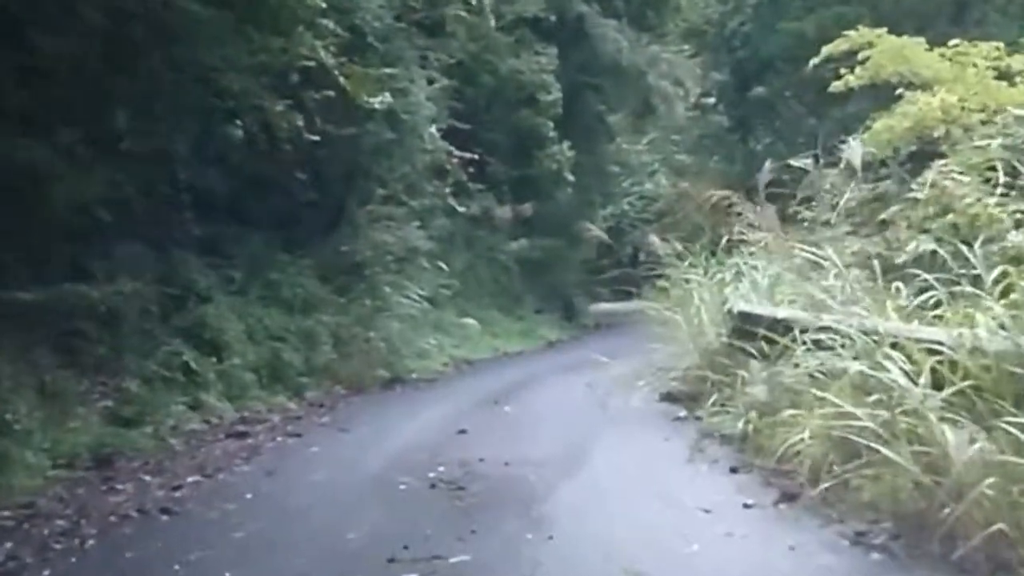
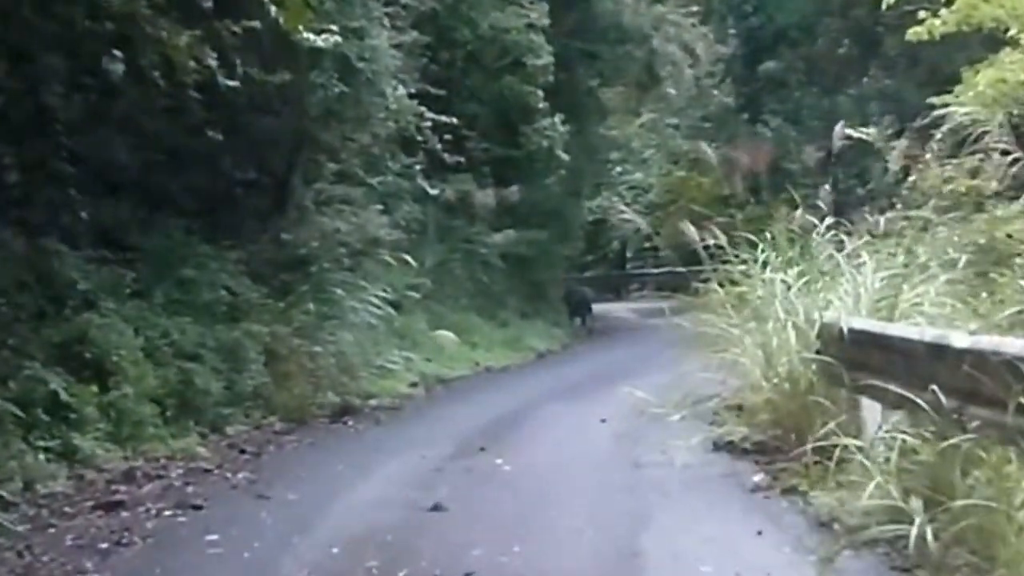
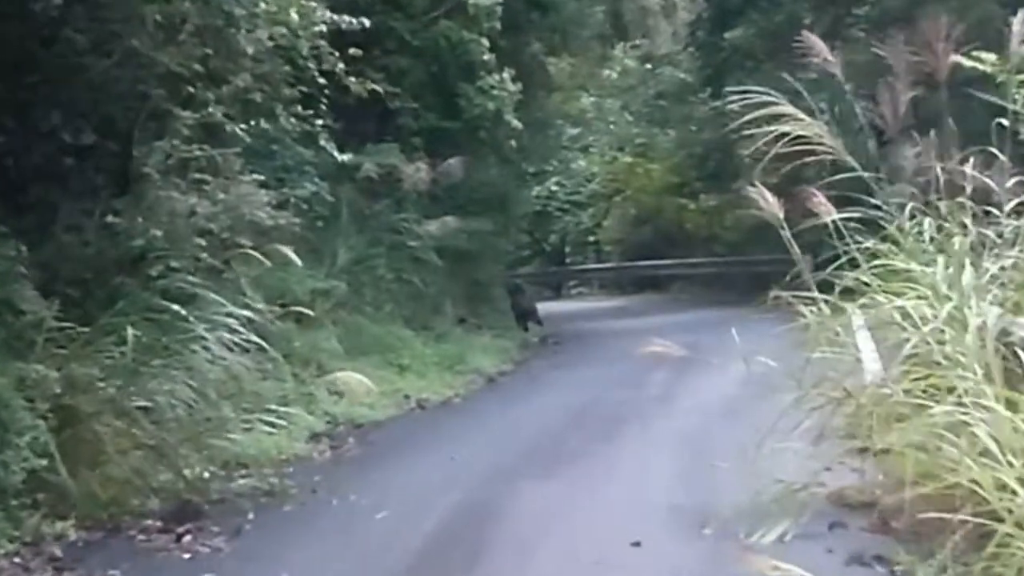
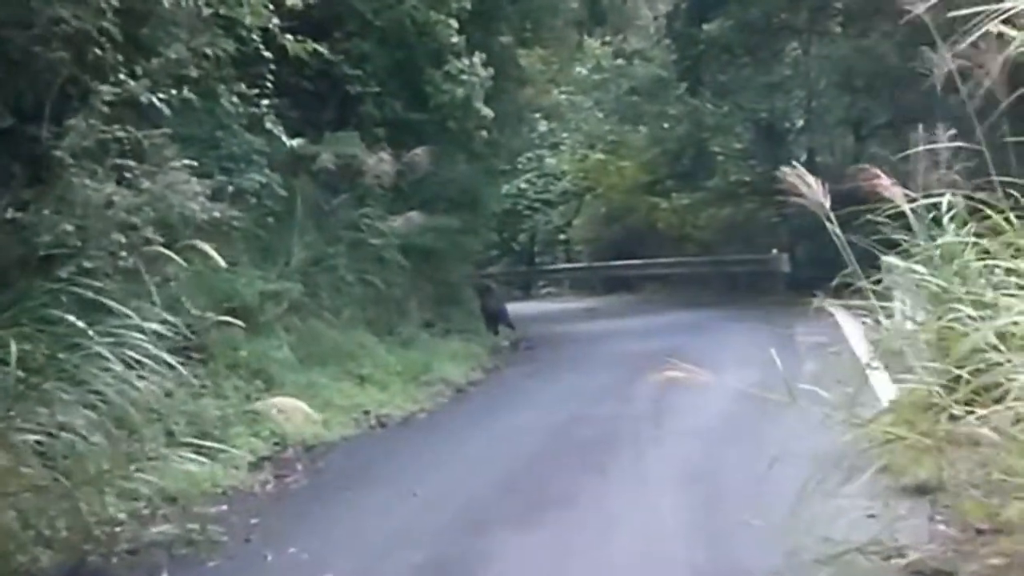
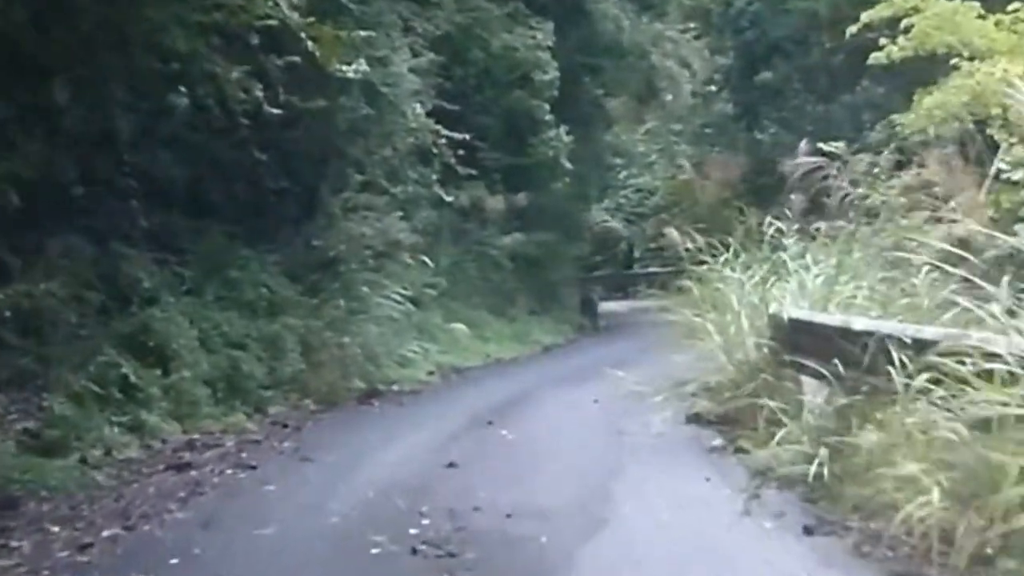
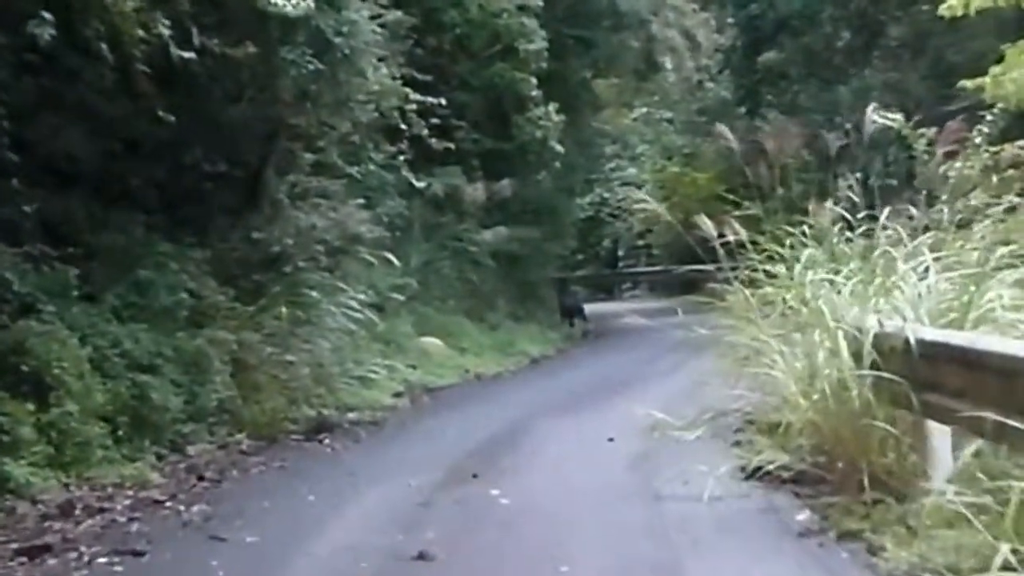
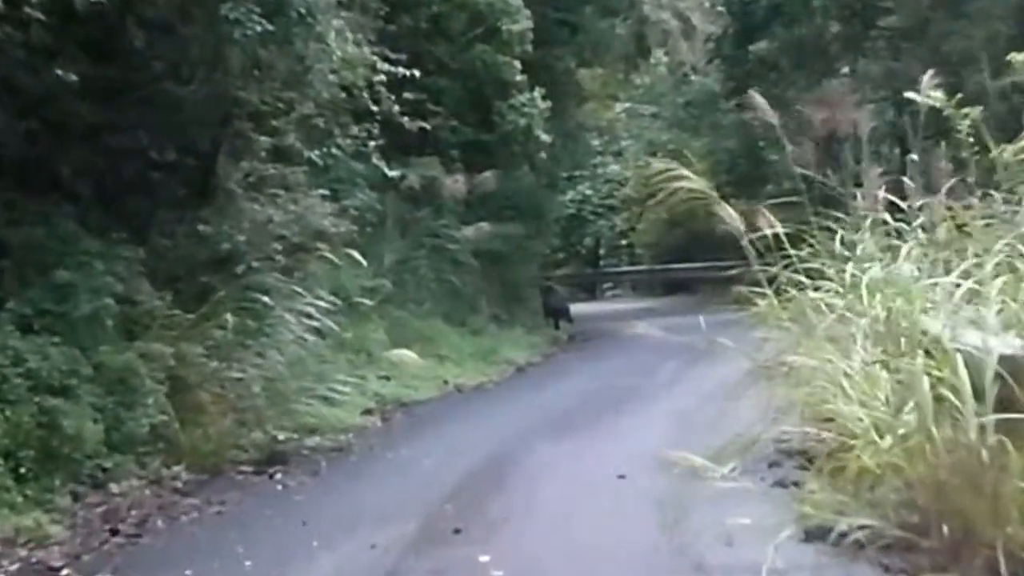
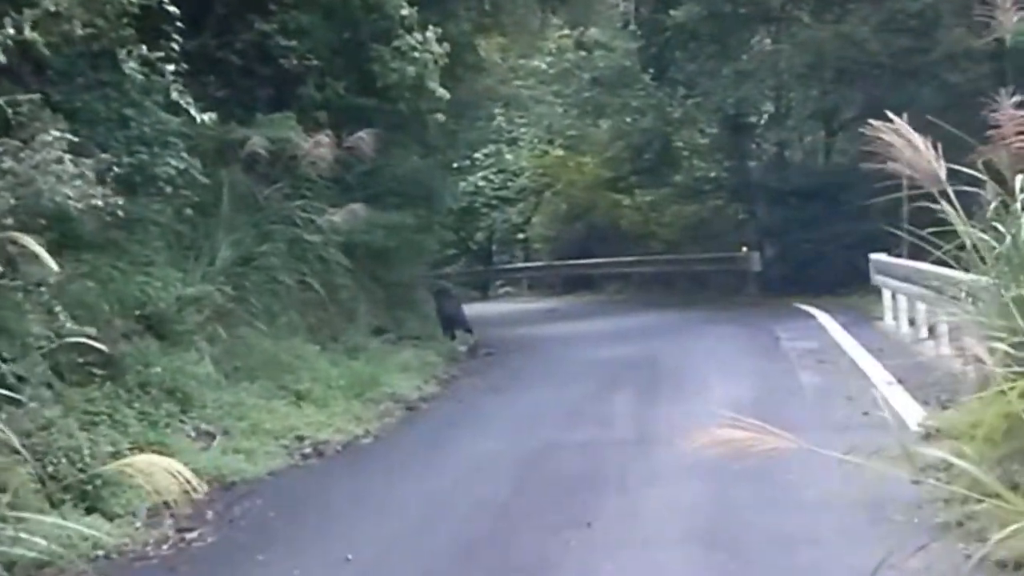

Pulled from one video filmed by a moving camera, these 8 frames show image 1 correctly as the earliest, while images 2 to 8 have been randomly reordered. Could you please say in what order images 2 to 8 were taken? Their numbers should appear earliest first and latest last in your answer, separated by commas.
5, 2, 6, 7, 3, 4, 8
